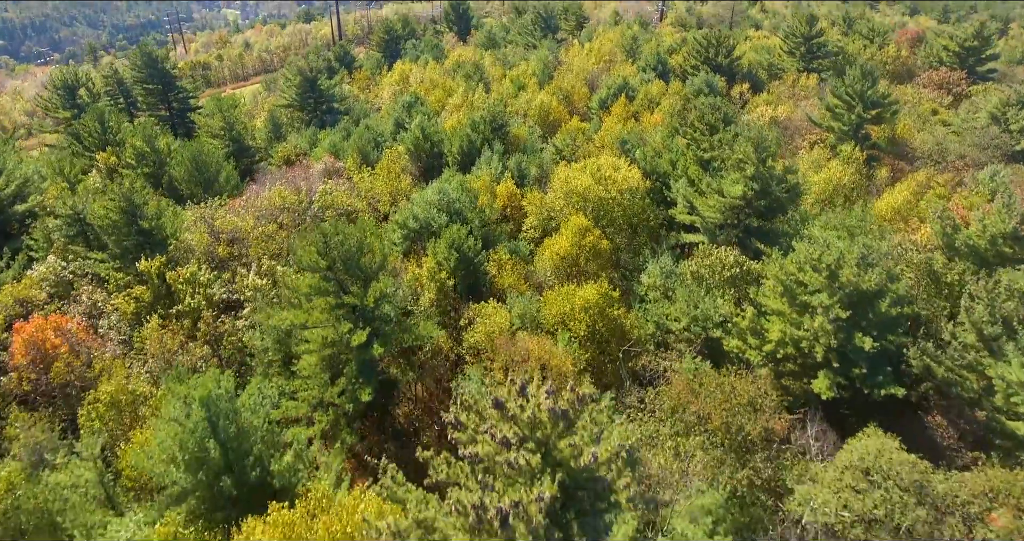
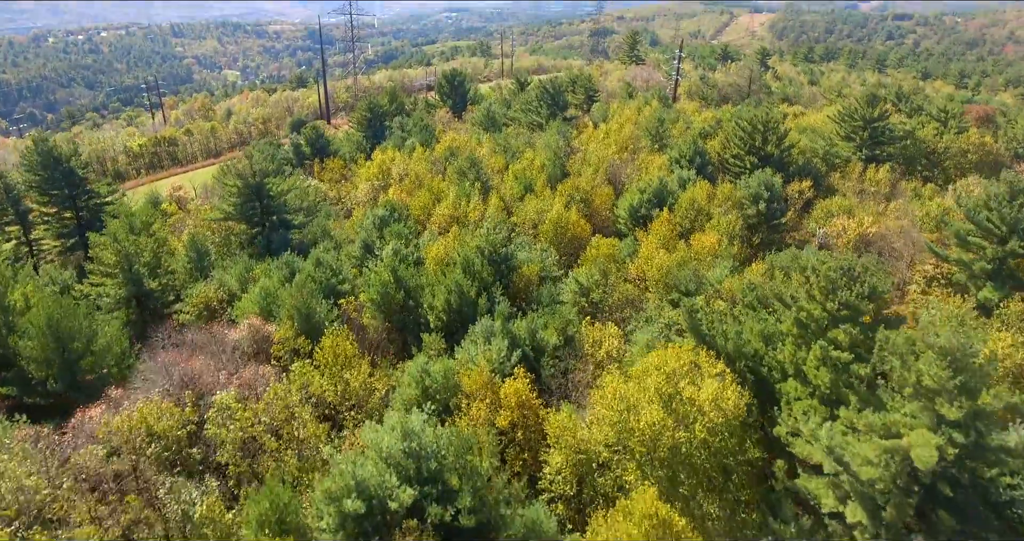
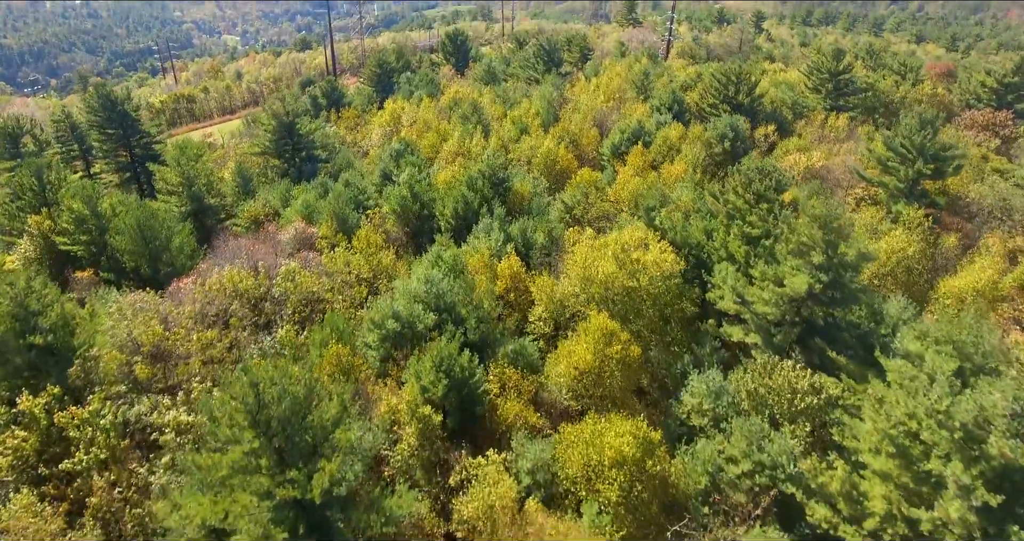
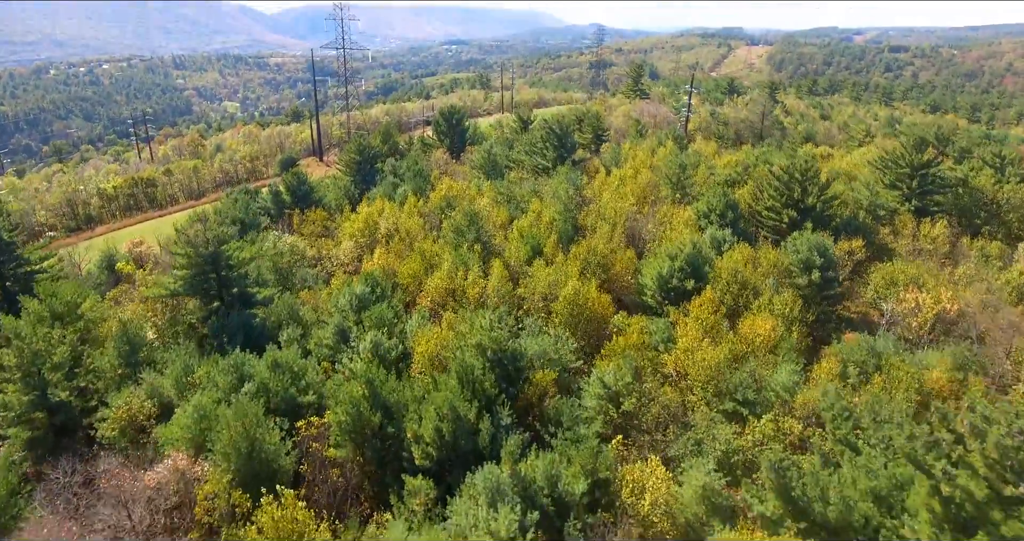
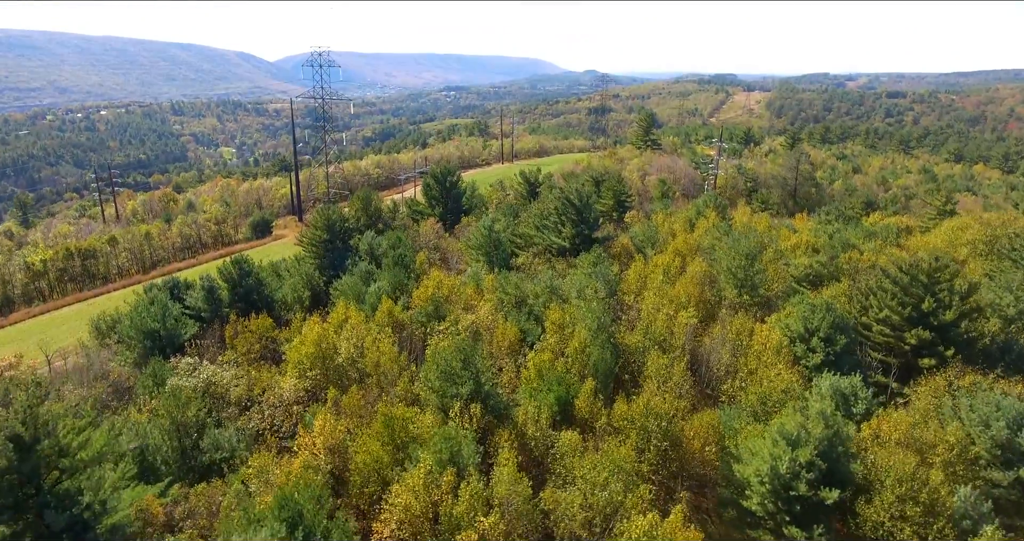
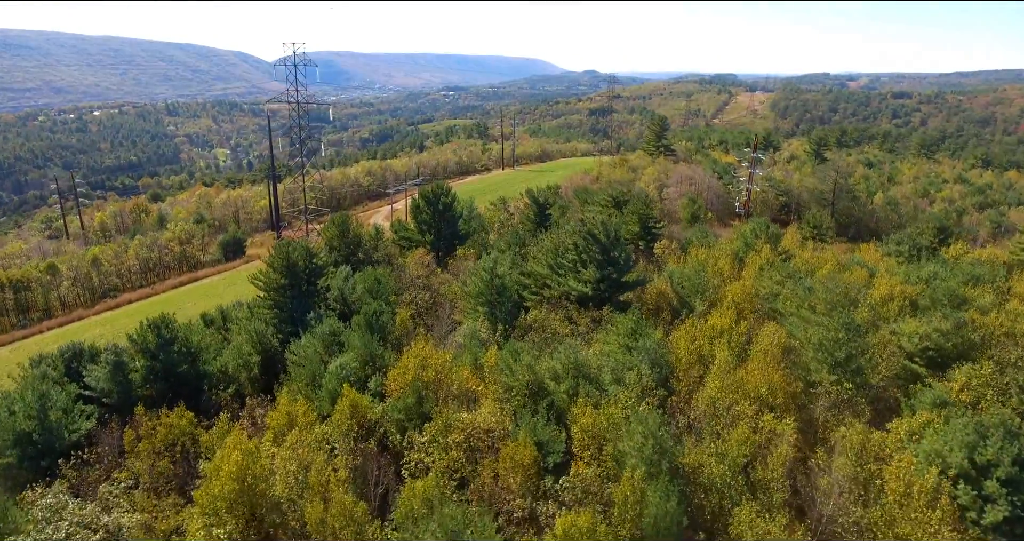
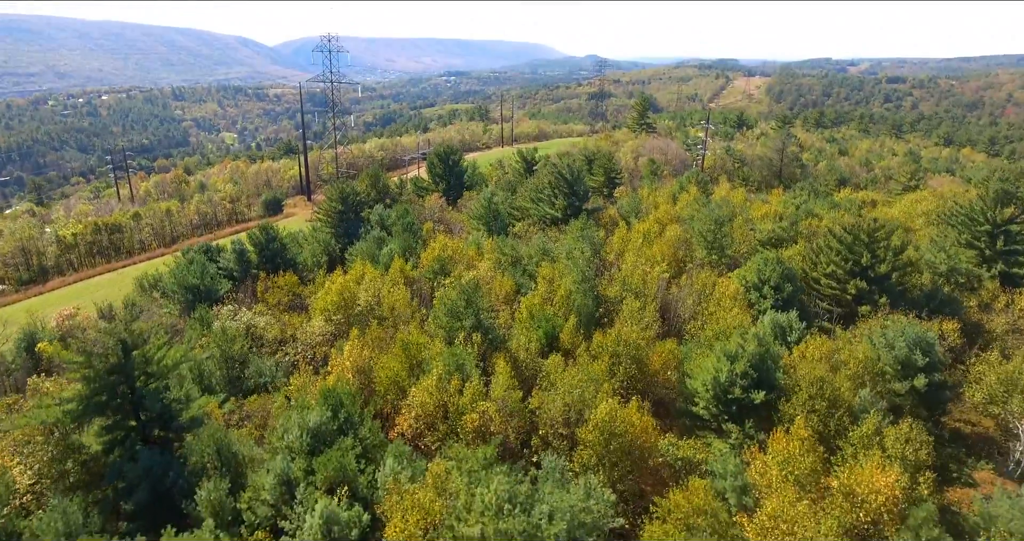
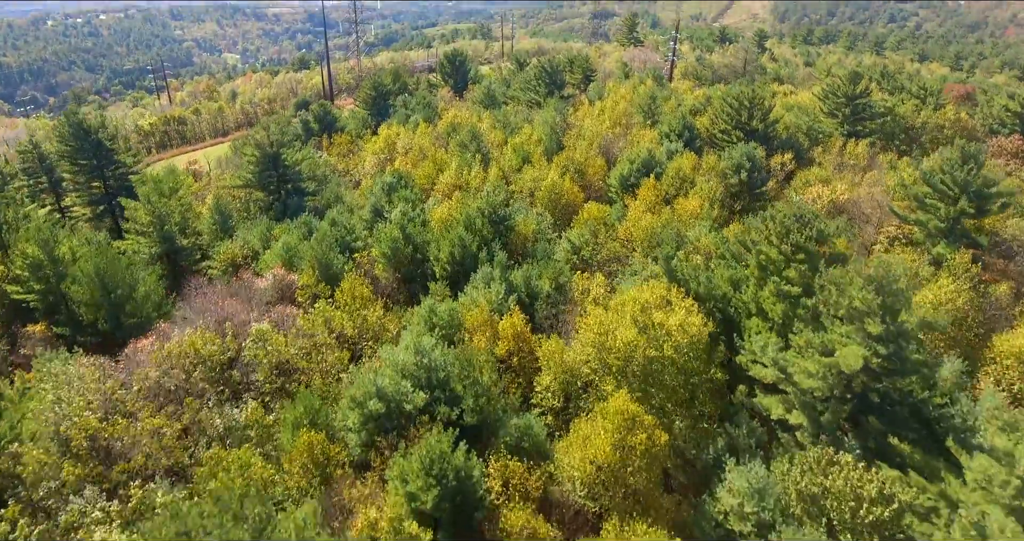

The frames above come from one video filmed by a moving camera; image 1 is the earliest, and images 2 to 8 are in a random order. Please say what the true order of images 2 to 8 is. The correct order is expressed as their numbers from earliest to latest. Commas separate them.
3, 8, 2, 4, 7, 5, 6
